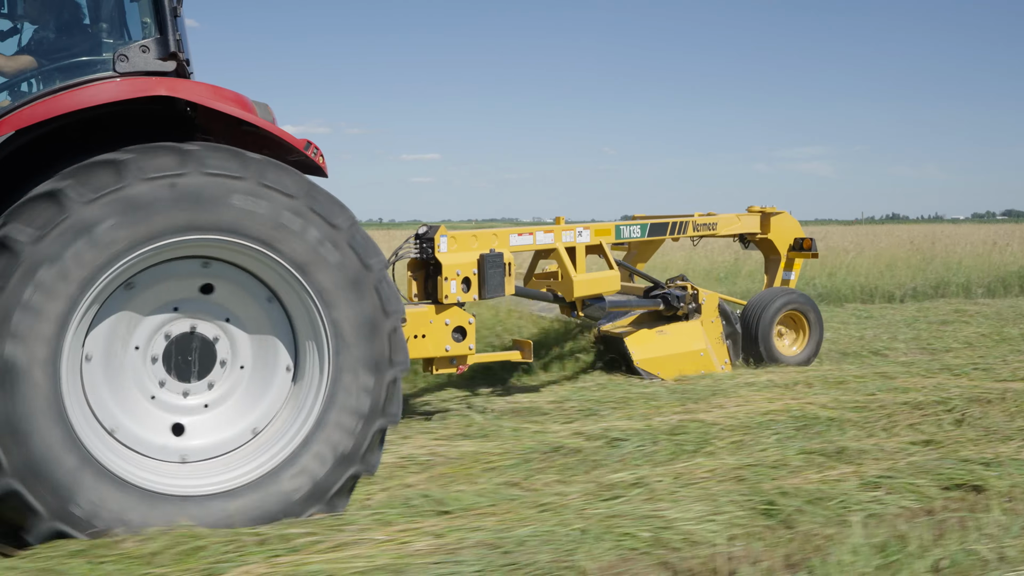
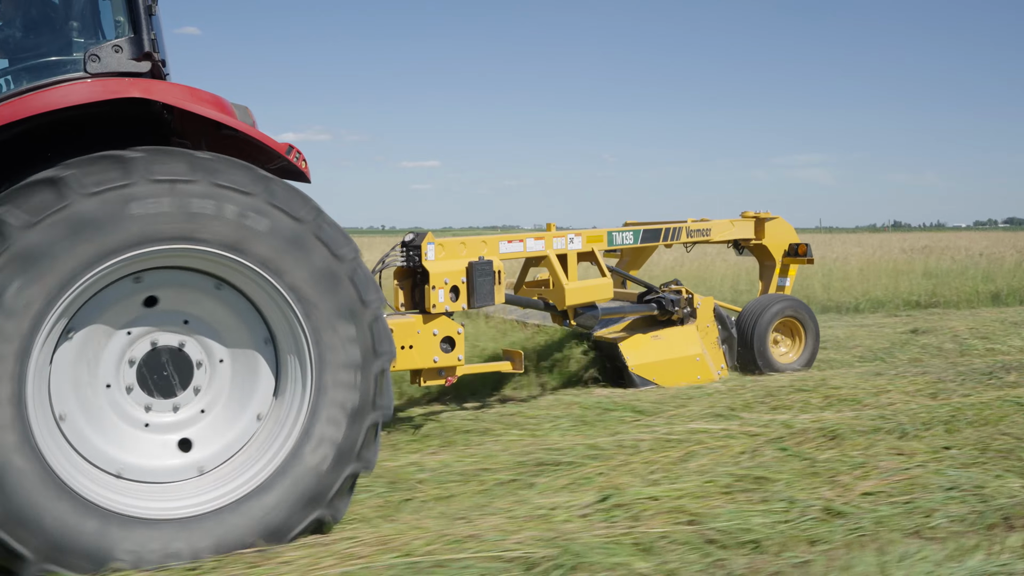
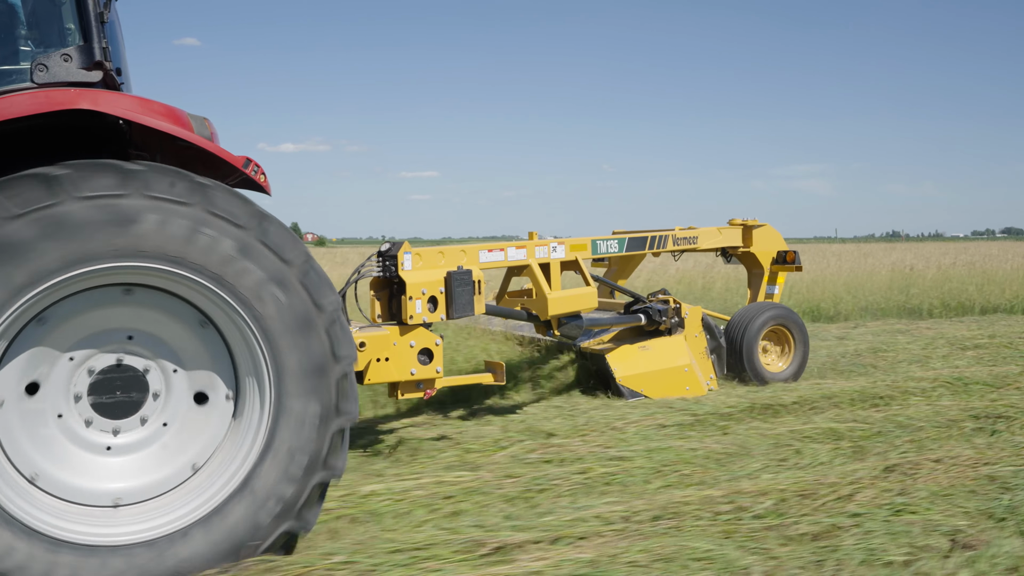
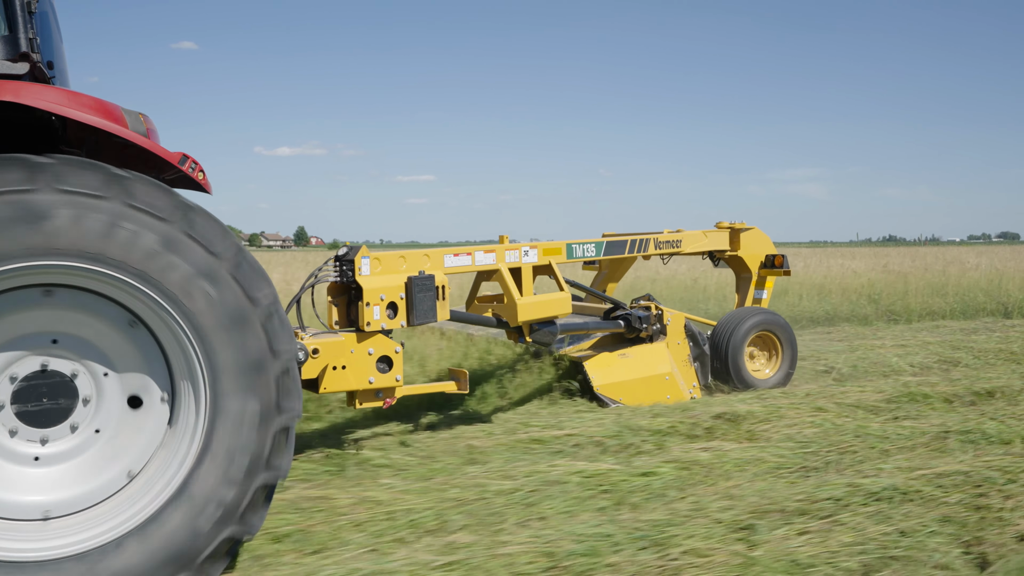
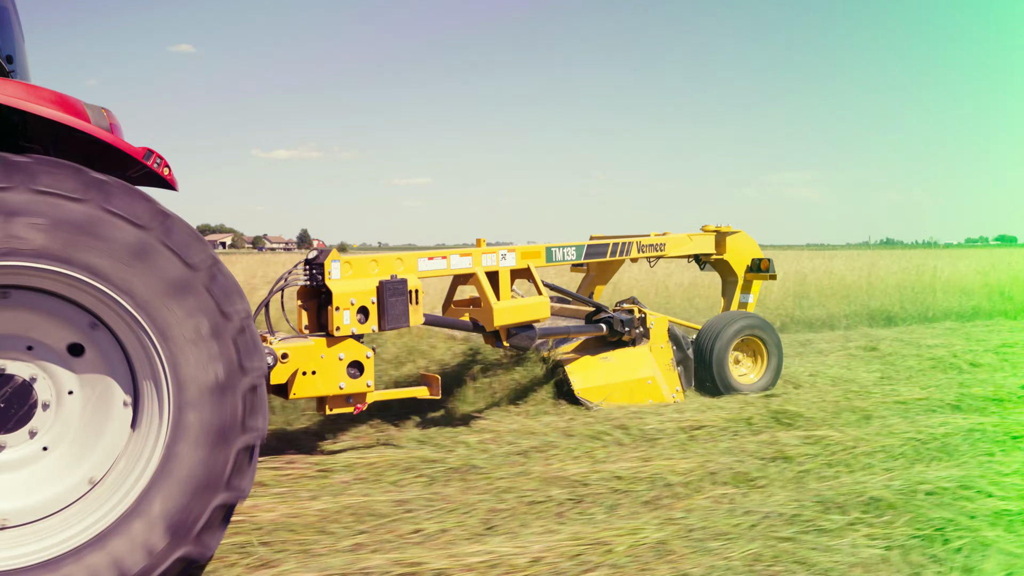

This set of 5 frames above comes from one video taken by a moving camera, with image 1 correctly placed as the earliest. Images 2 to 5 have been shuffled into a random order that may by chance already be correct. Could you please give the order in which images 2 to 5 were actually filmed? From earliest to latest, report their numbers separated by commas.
2, 3, 4, 5
